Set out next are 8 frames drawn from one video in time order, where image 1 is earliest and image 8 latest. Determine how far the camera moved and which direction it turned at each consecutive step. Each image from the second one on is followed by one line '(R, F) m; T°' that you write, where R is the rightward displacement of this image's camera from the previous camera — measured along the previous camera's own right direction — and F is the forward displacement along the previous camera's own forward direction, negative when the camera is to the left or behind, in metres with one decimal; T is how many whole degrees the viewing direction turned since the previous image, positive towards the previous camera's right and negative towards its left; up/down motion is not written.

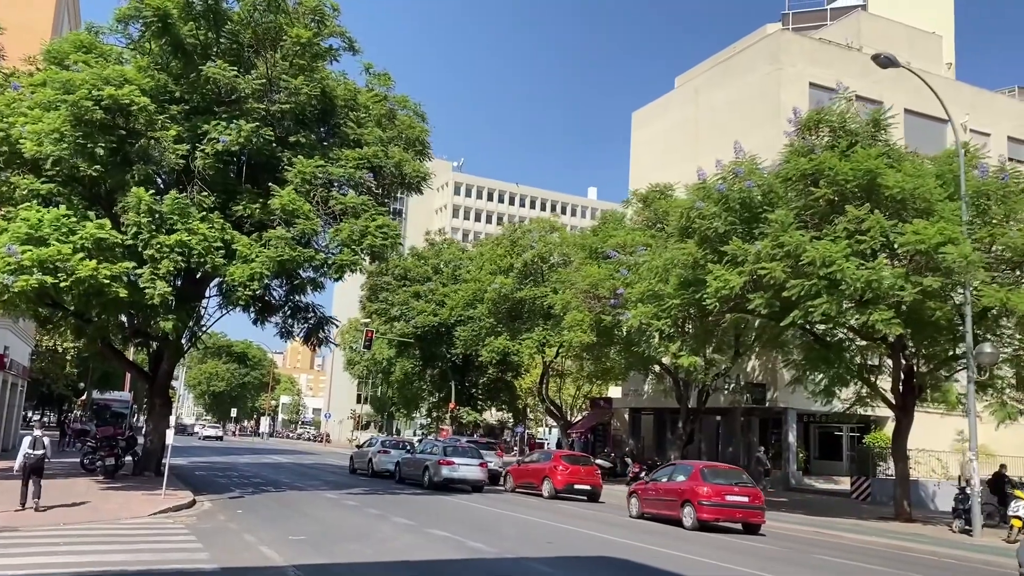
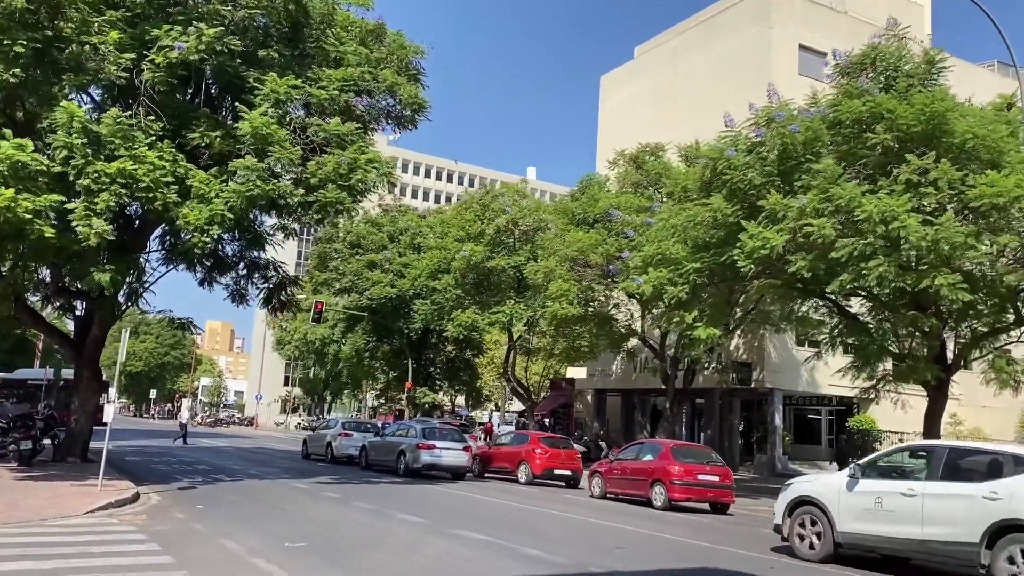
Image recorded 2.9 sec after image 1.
(-1.6, +3.0) m; +5°
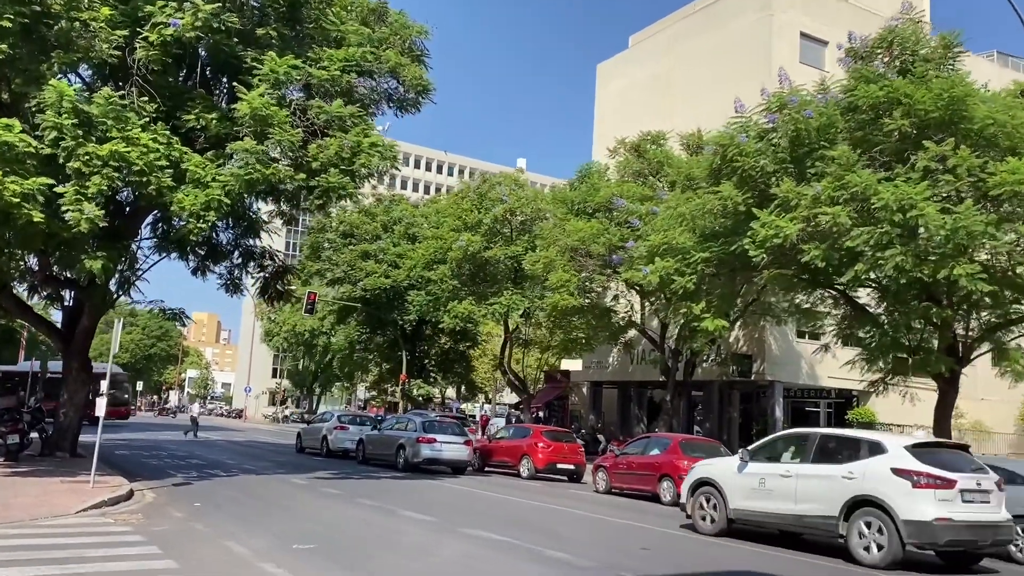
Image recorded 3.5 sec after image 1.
(-0.4, +0.5) m; +1°
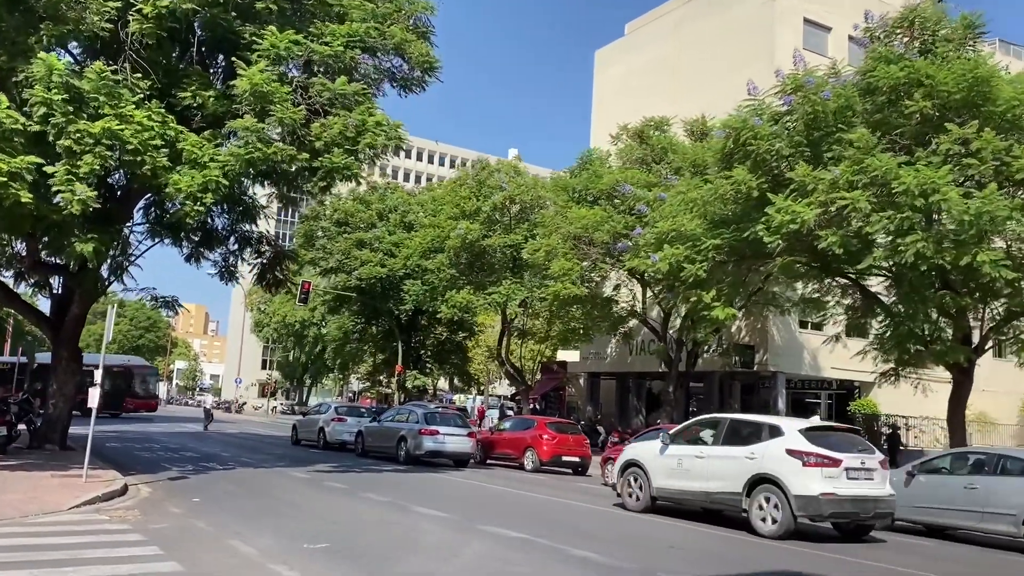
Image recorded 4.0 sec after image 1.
(-0.4, +0.6) m; +1°
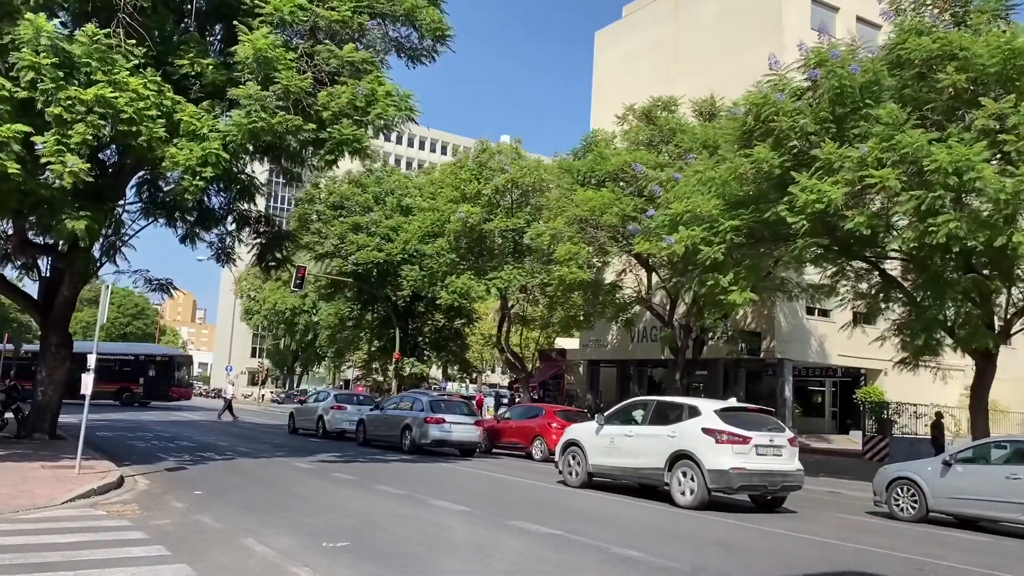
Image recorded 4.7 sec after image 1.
(-0.5, +0.7) m; +1°
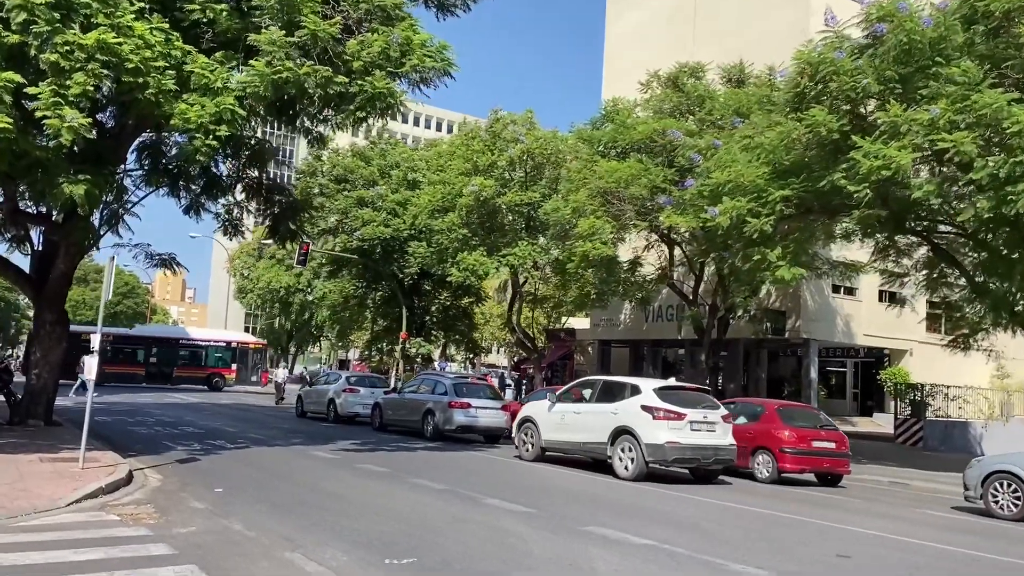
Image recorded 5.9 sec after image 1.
(-0.8, +1.3) m; +1°
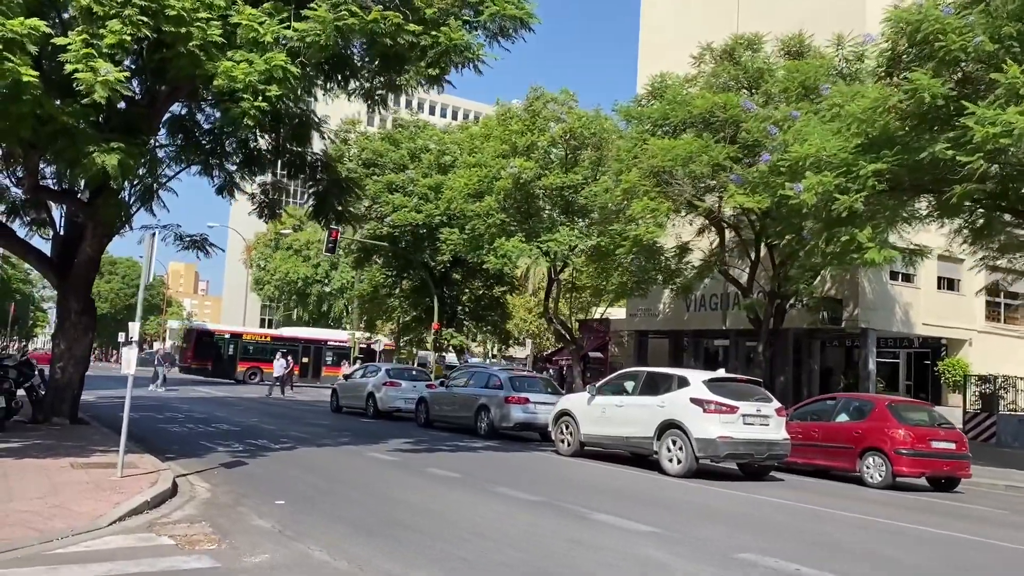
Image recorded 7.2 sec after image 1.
(-1.0, +1.4) m; -1°
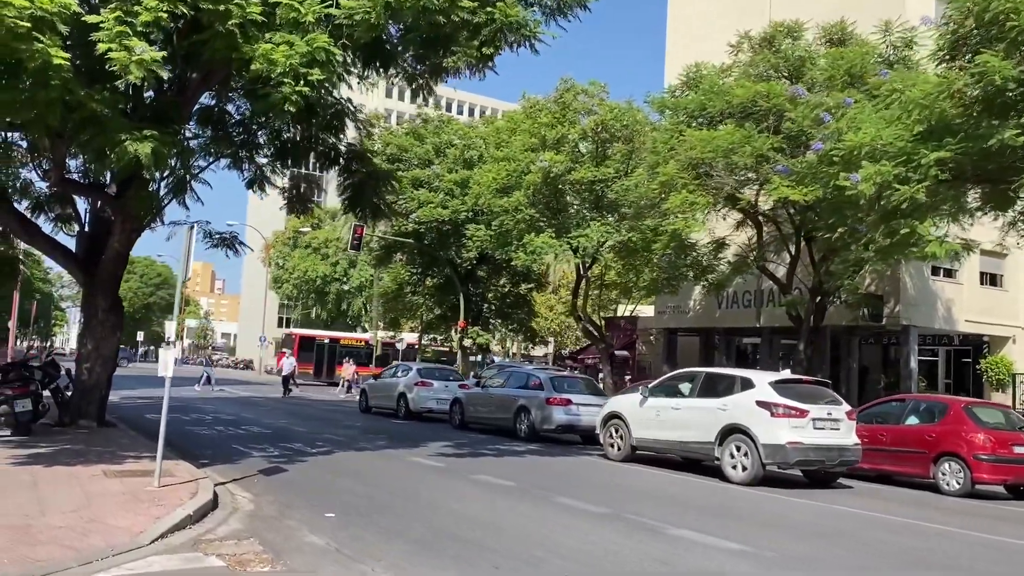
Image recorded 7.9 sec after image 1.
(-0.5, +0.7) m; -1°
